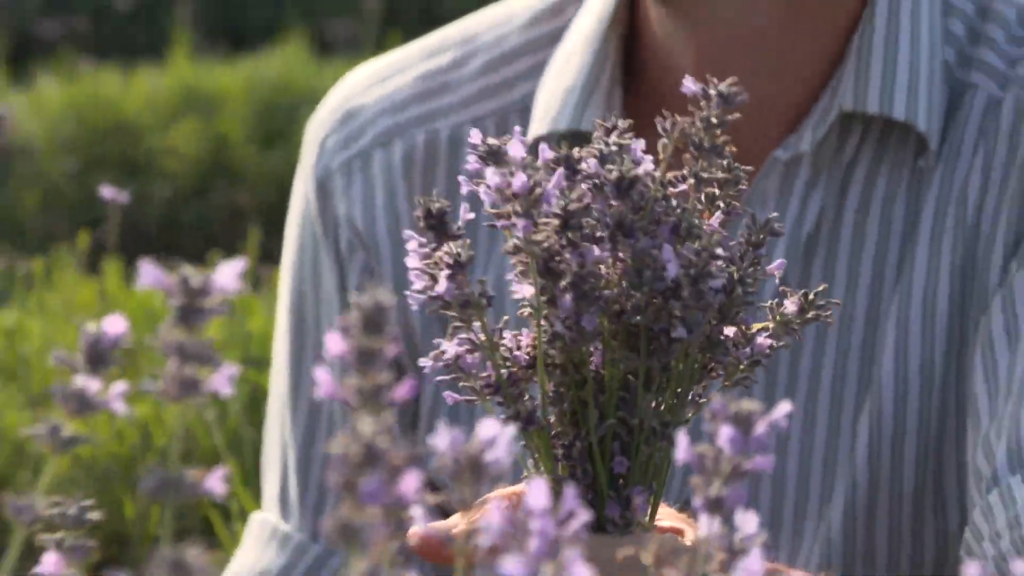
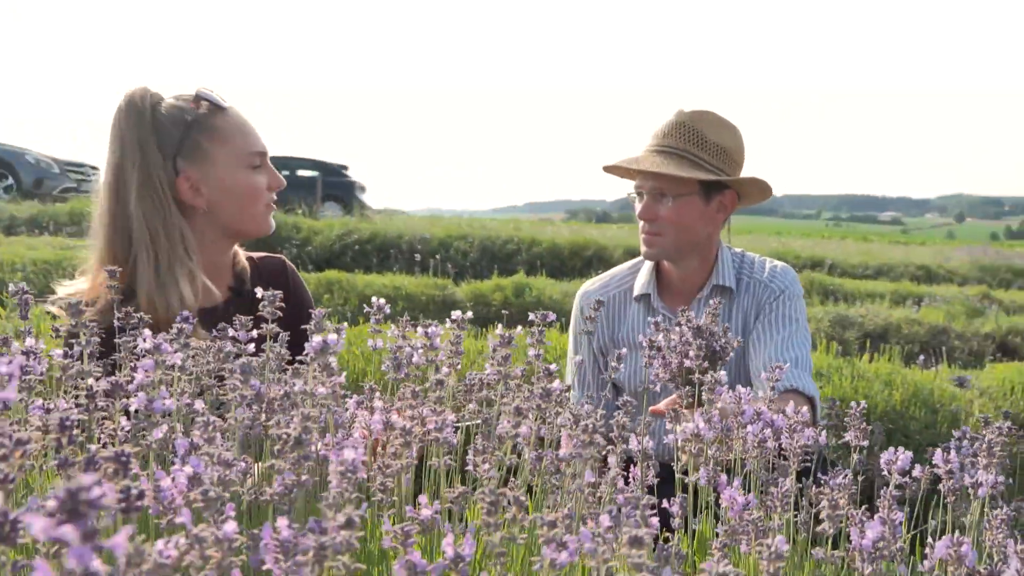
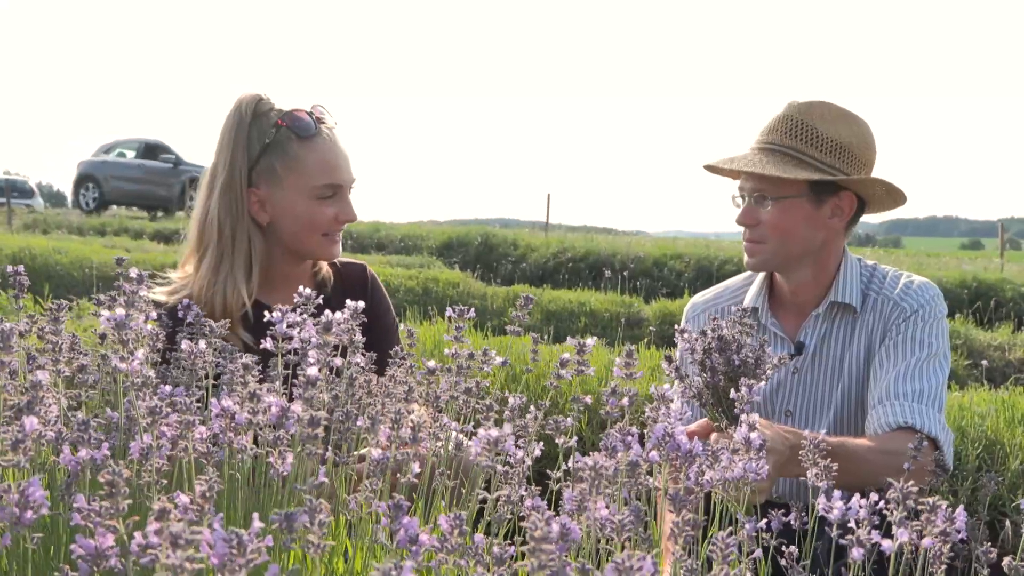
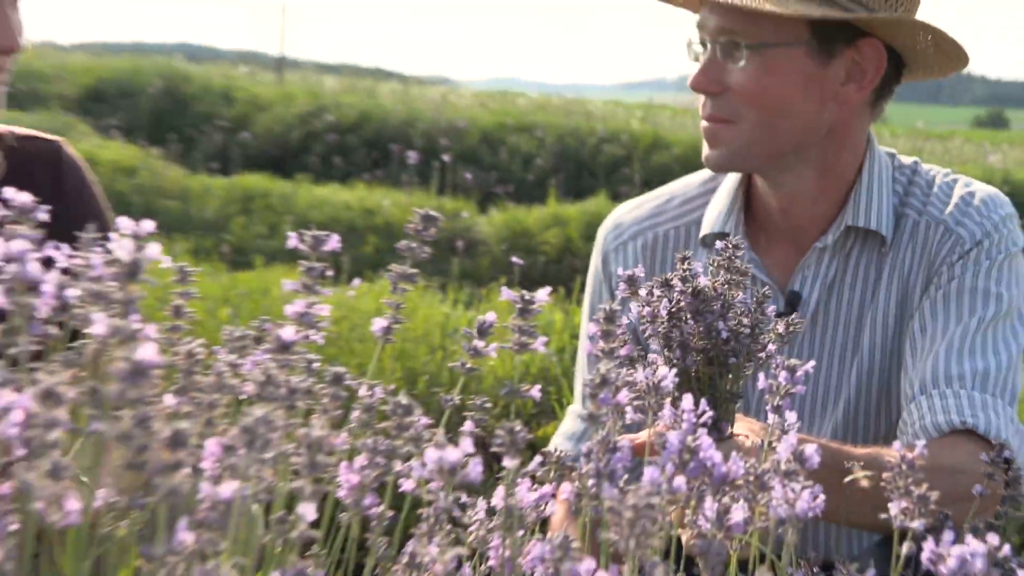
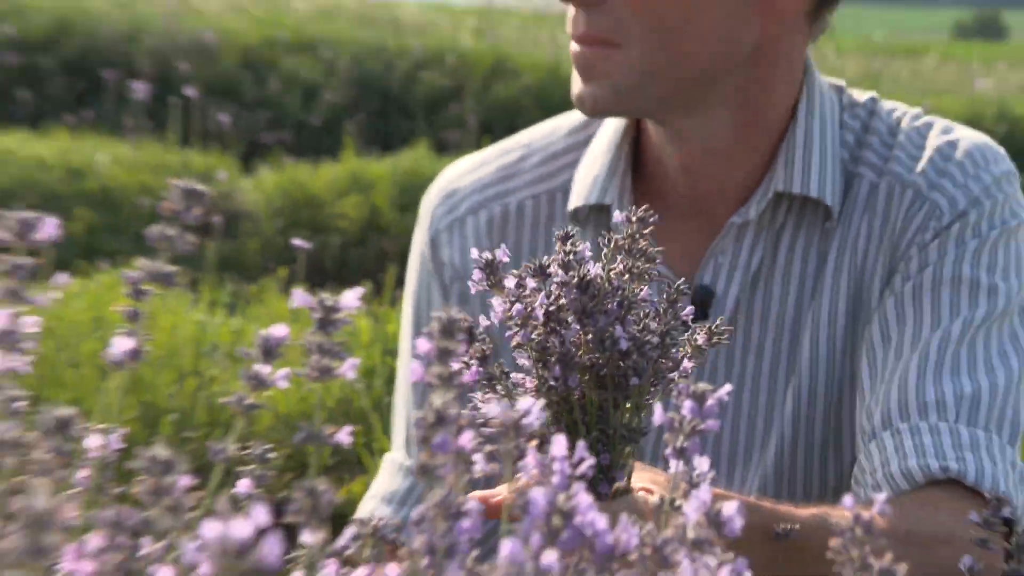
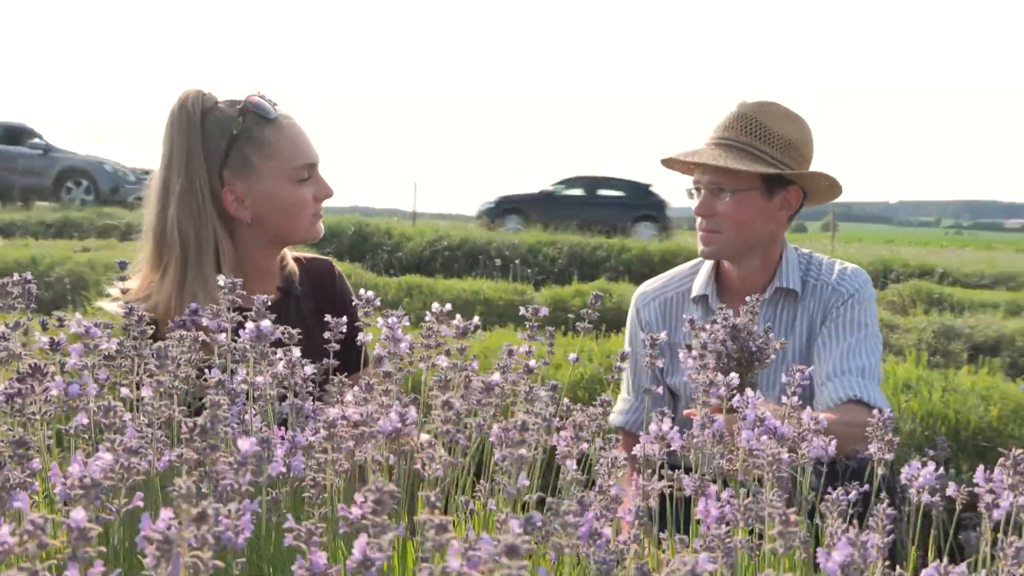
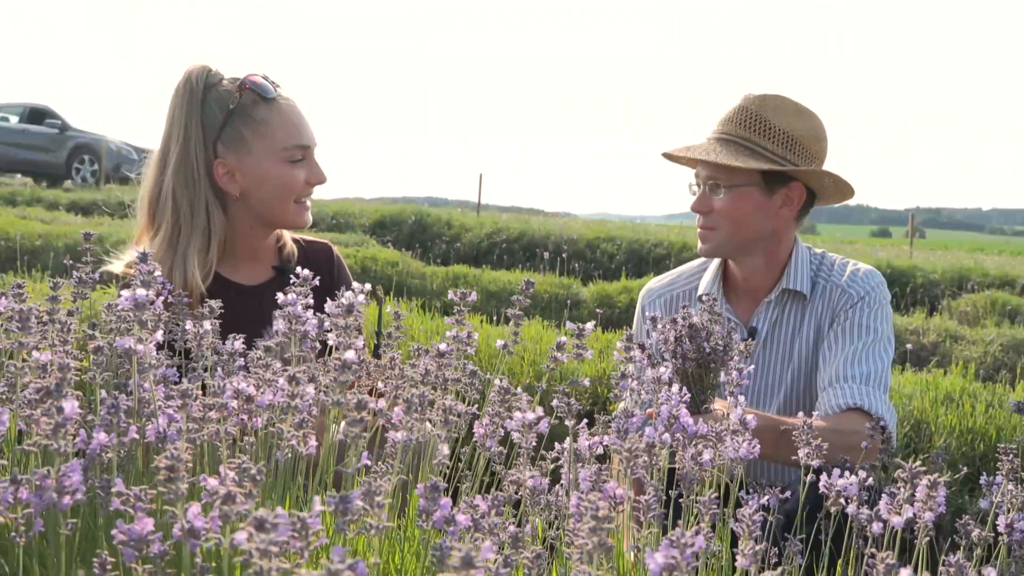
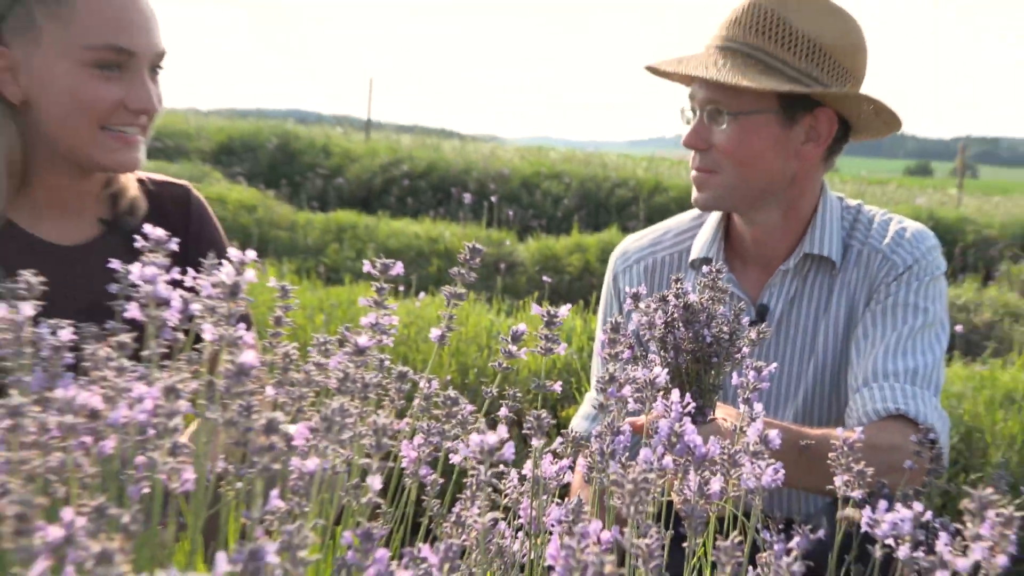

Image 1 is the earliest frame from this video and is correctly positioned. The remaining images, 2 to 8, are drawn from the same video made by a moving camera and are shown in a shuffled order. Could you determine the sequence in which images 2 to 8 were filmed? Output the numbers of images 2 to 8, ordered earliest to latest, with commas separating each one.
5, 4, 8, 7, 3, 6, 2
